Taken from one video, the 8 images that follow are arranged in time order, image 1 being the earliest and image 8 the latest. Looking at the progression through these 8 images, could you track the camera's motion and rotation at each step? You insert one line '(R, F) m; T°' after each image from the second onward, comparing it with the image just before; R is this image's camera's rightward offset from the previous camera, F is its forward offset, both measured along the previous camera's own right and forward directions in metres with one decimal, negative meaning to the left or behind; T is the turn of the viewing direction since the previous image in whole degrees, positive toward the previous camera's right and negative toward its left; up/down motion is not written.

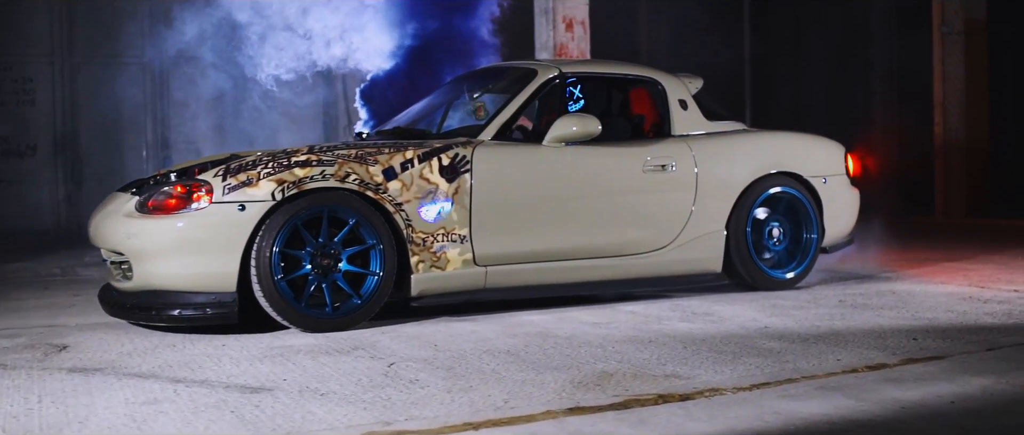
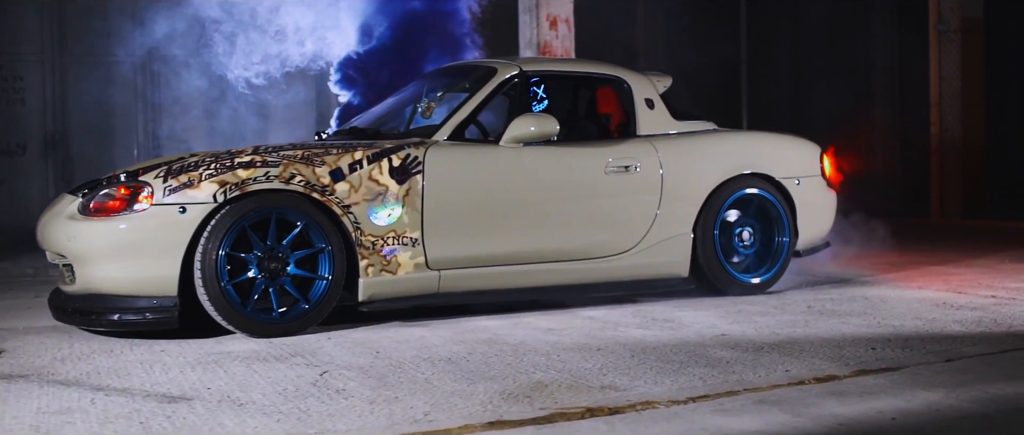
(+0.3, +0.2) m; -1°
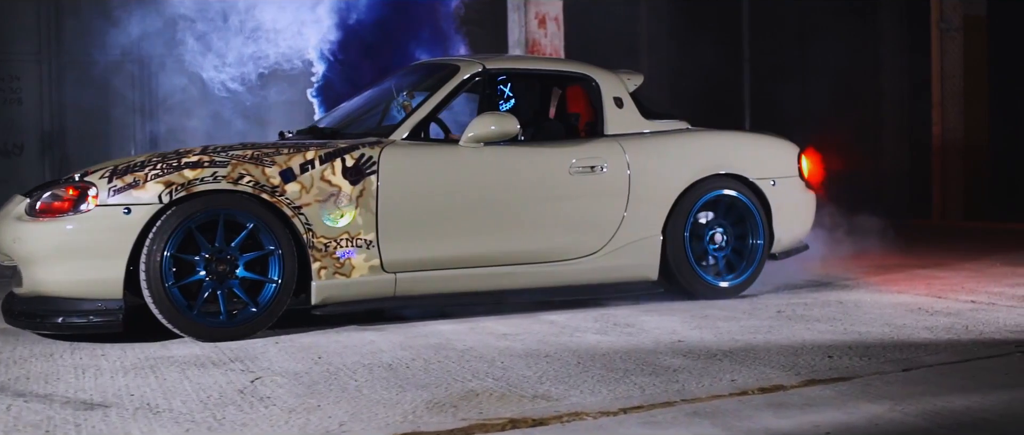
(+0.4, +0.2) m; -1°
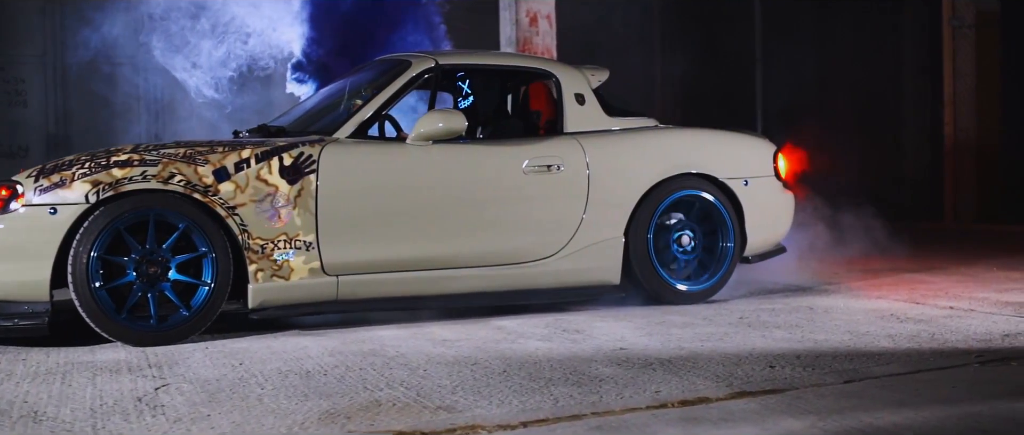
(+0.5, +0.2) m; -2°
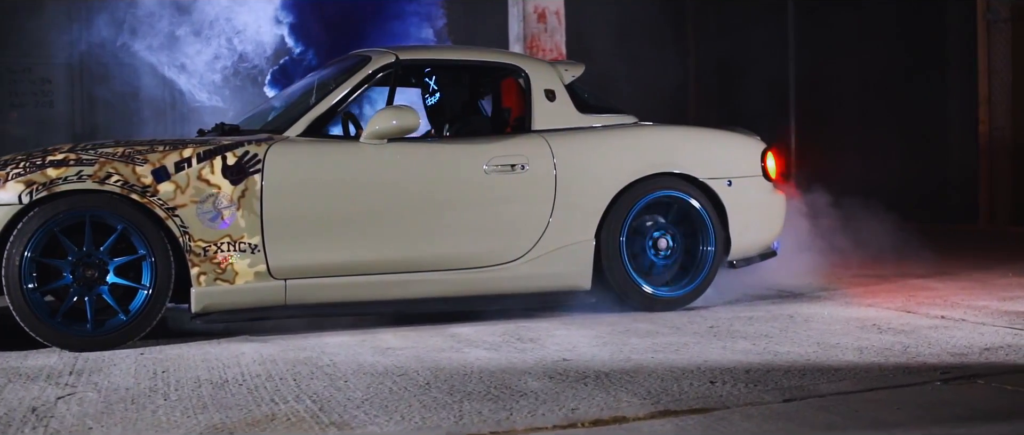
(+0.6, +0.3) m; -4°
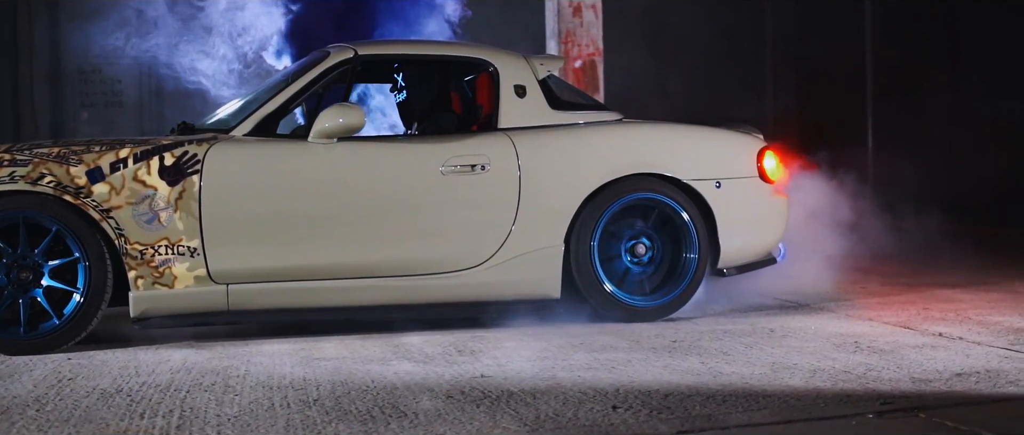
(+0.8, +0.4) m; -7°
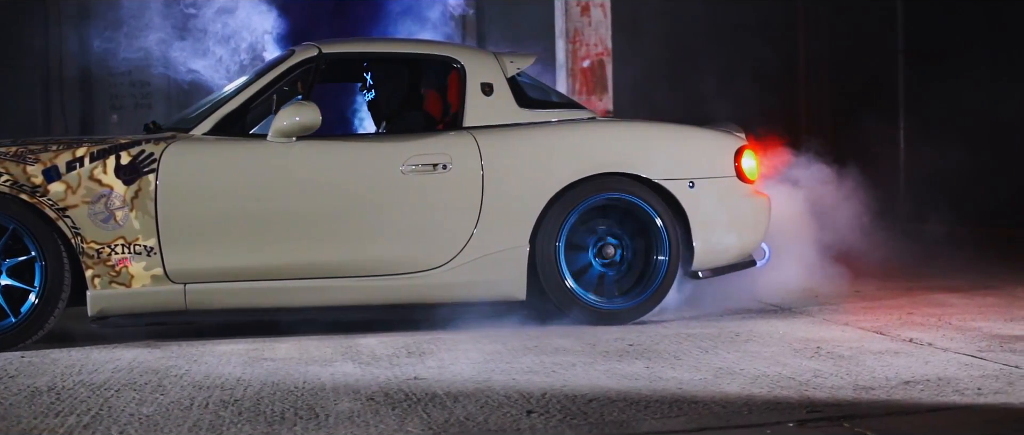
(+0.5, +0.1) m; -3°
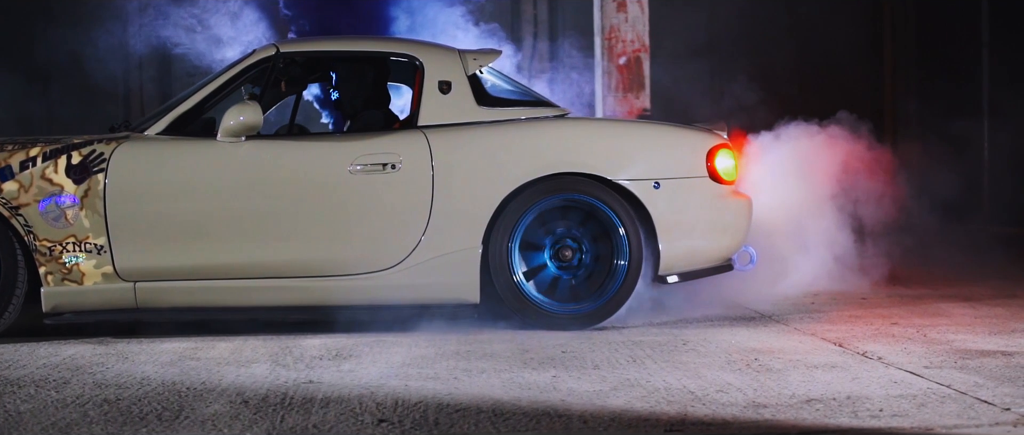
(+0.9, +0.2) m; -7°
